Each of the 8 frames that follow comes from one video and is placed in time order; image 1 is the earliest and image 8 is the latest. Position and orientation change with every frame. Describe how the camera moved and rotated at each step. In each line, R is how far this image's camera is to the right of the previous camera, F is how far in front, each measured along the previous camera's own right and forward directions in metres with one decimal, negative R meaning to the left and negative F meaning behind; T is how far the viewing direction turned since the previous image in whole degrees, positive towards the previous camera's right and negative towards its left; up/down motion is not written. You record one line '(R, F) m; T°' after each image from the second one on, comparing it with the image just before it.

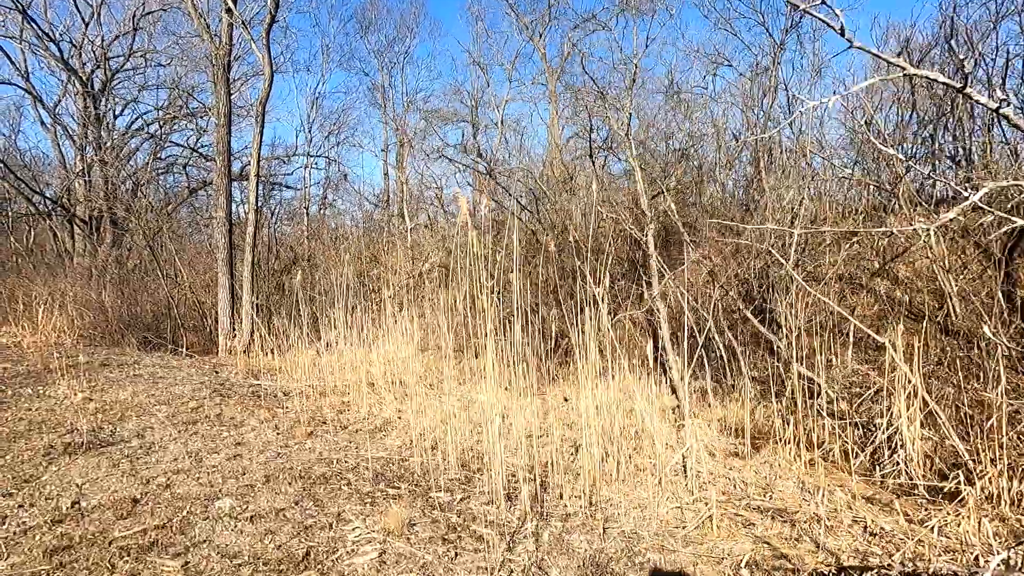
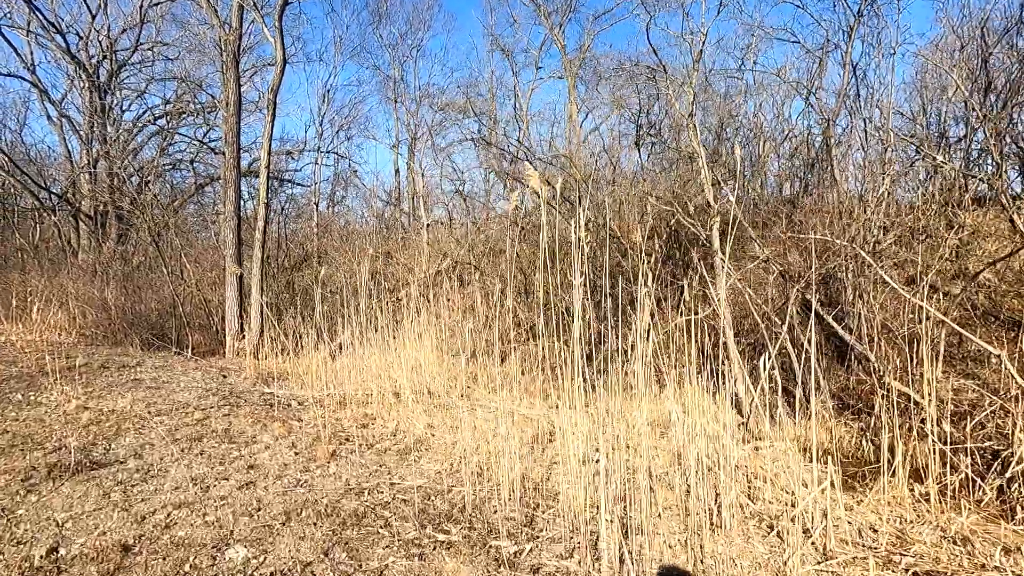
(-0.3, +0.5) m; 0°
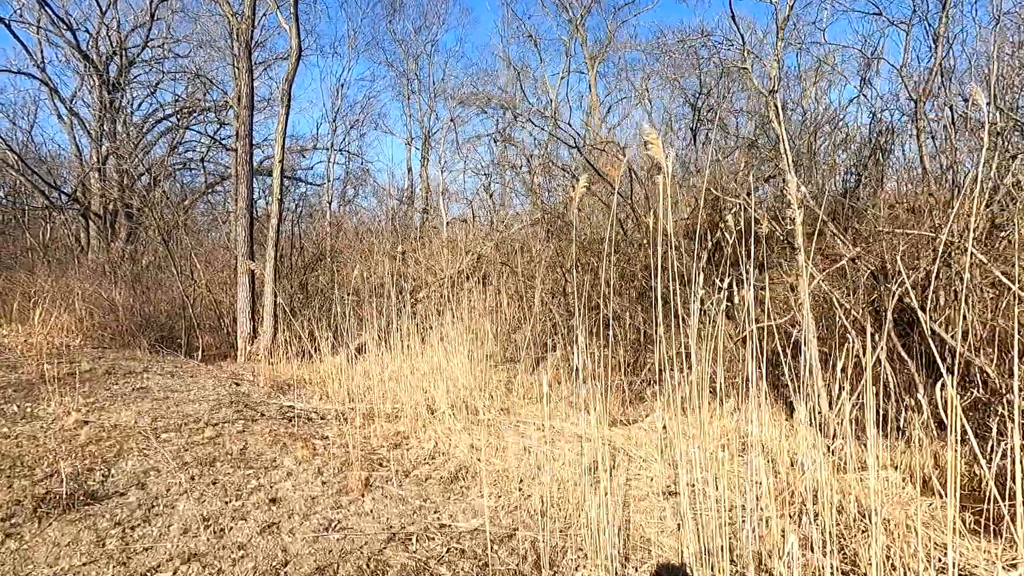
(-0.3, +0.5) m; -1°
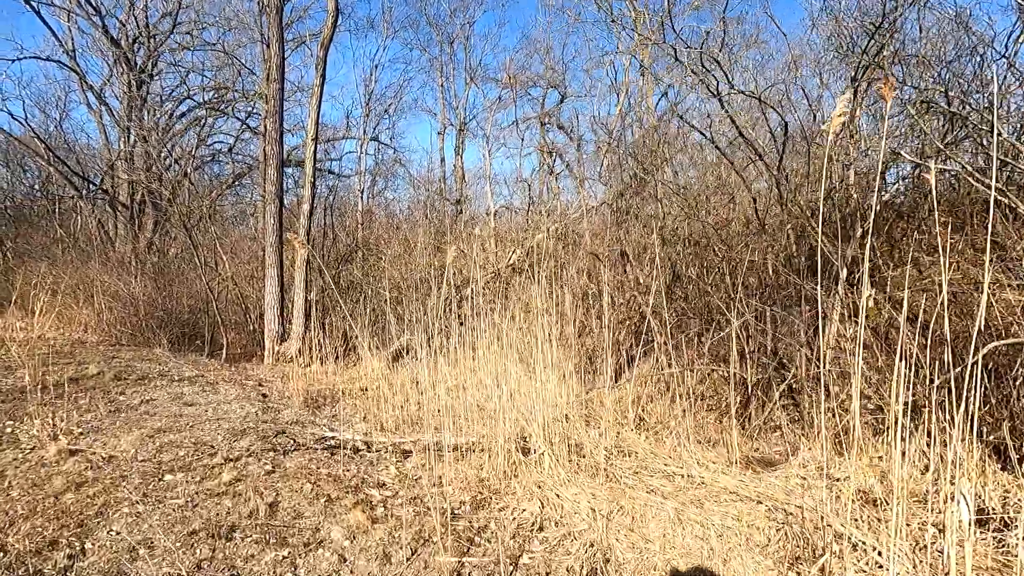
(-0.5, +1.0) m; -2°
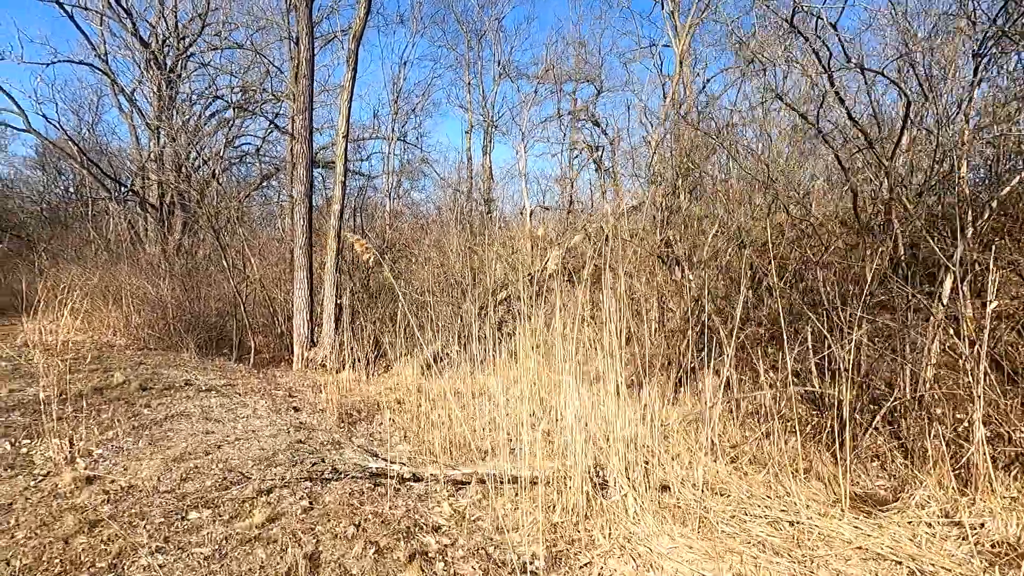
(-0.2, +0.4) m; -2°
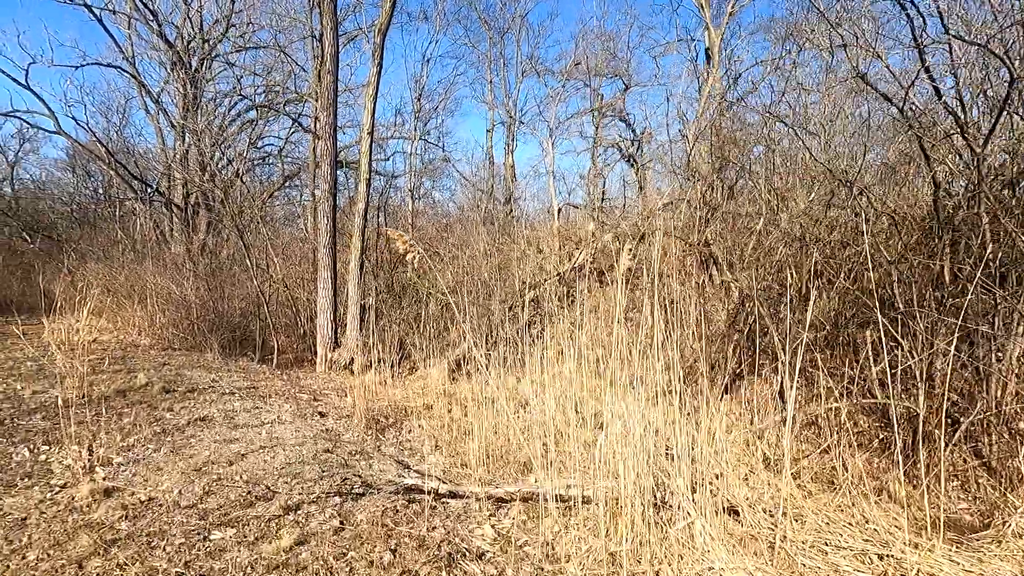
(-0.1, +0.2) m; -2°
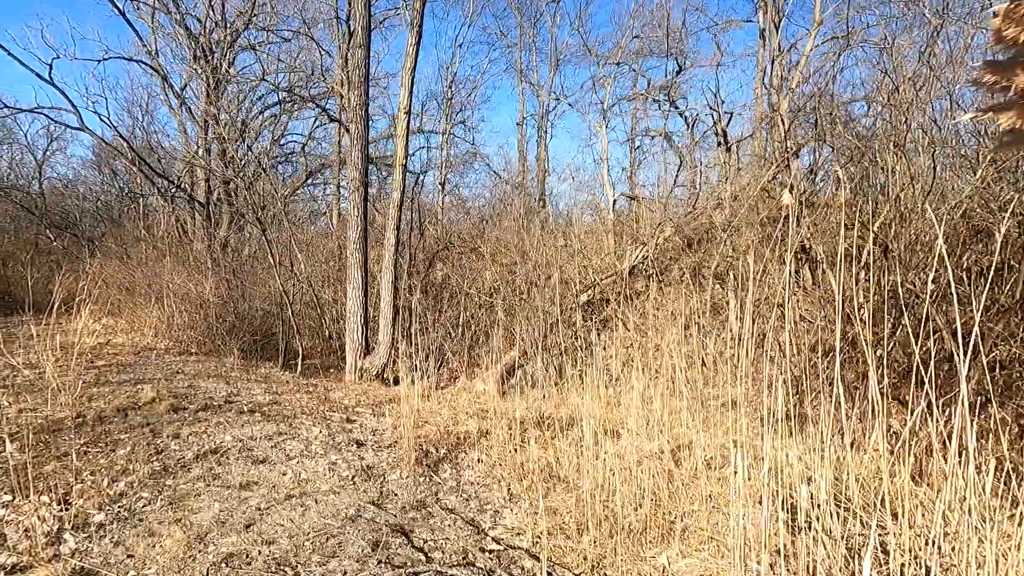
(-0.4, +0.8) m; -2°
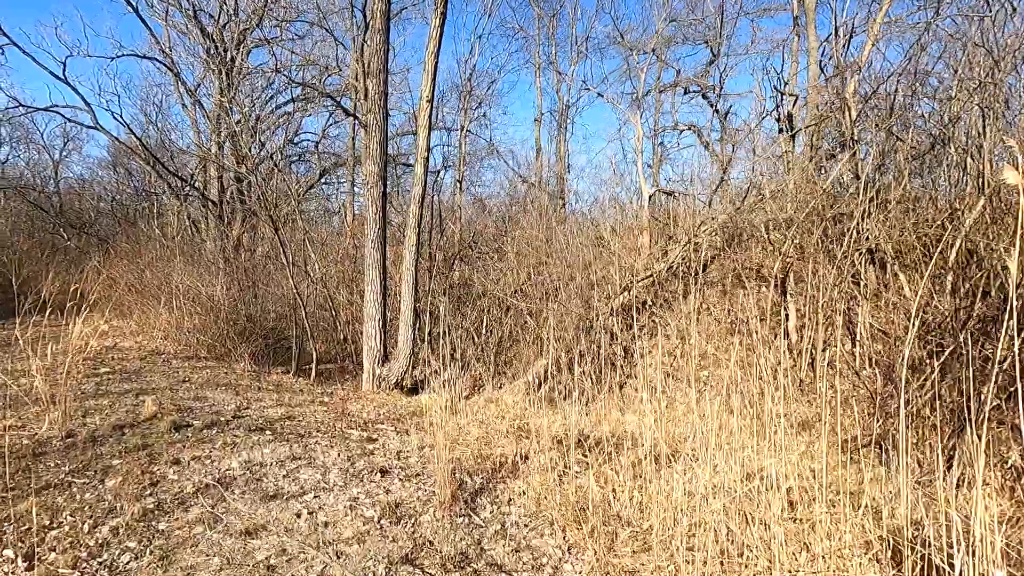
(-0.2, +0.4) m; -1°
